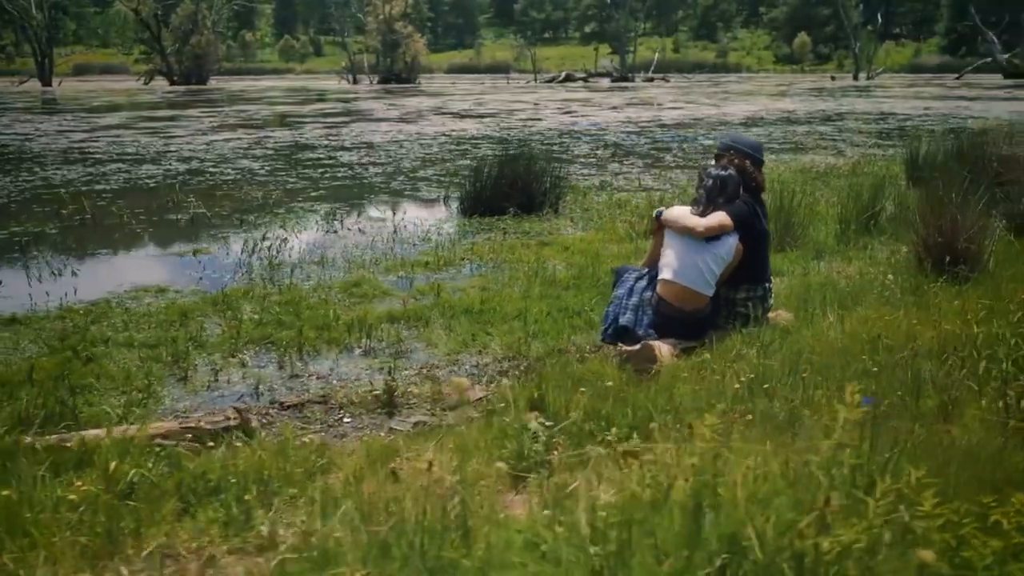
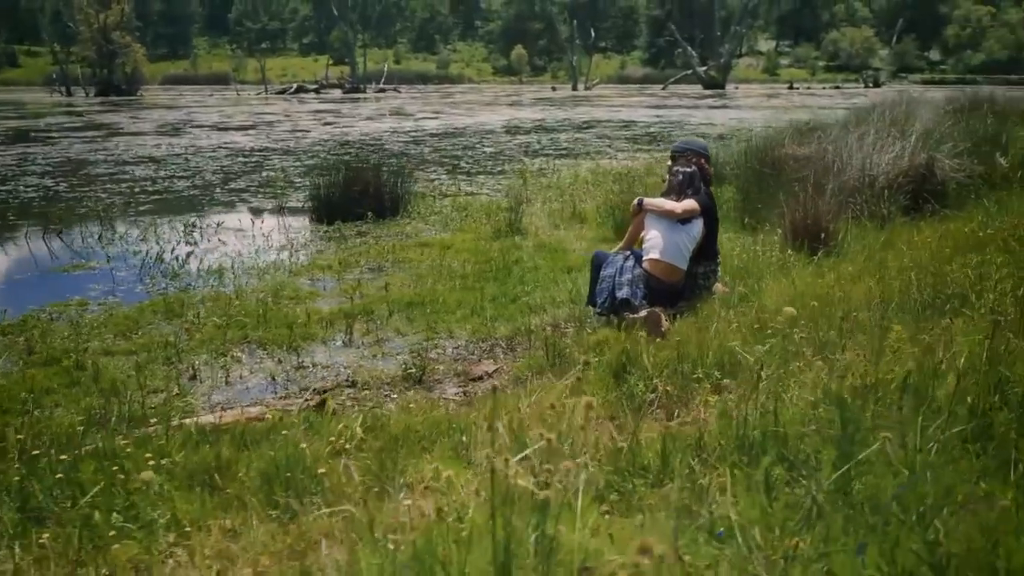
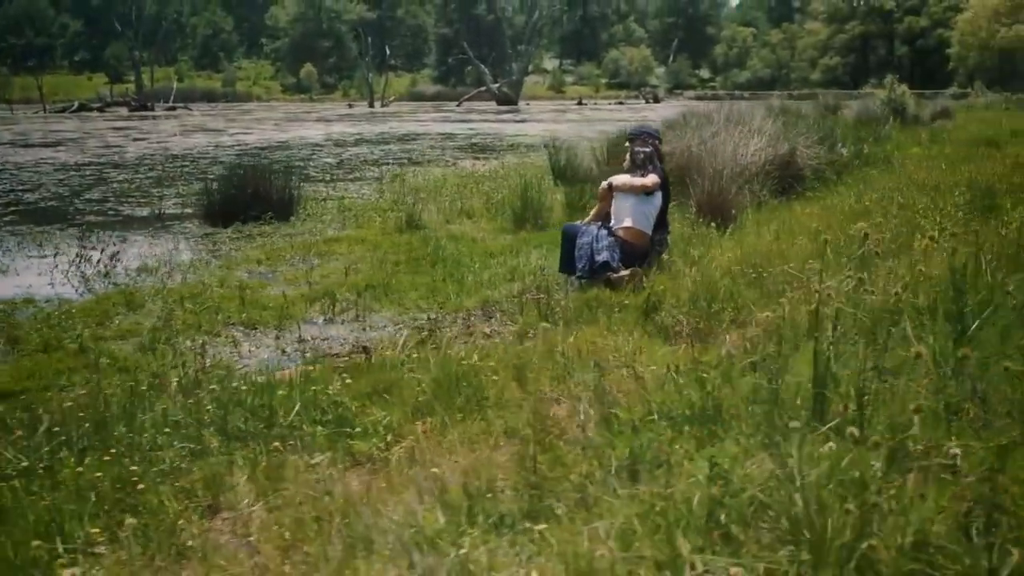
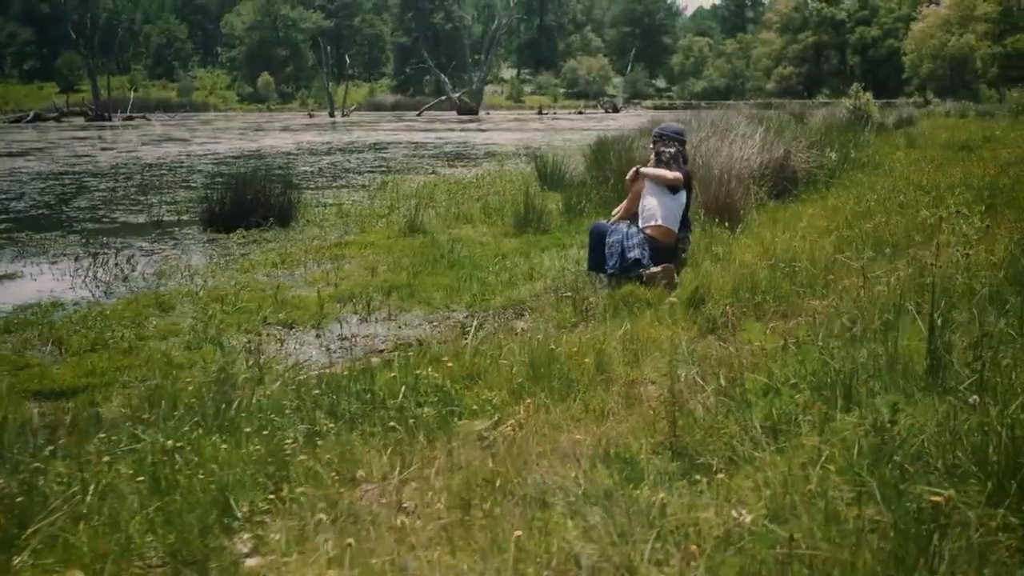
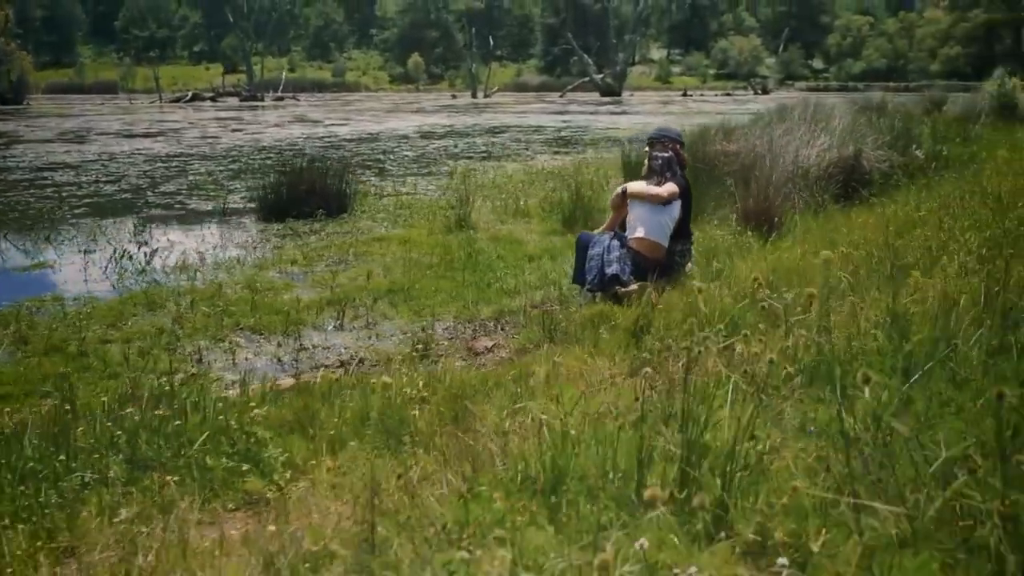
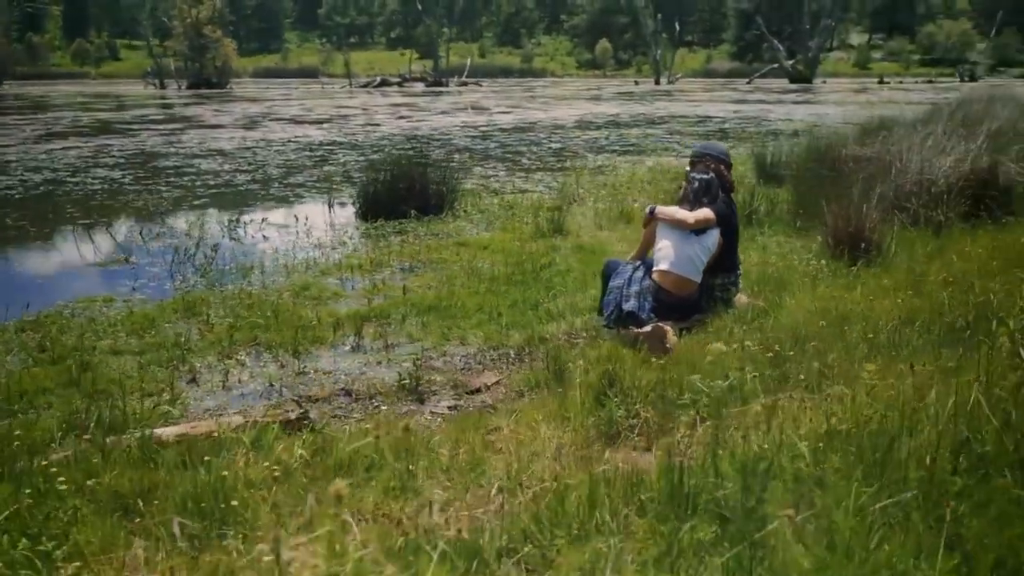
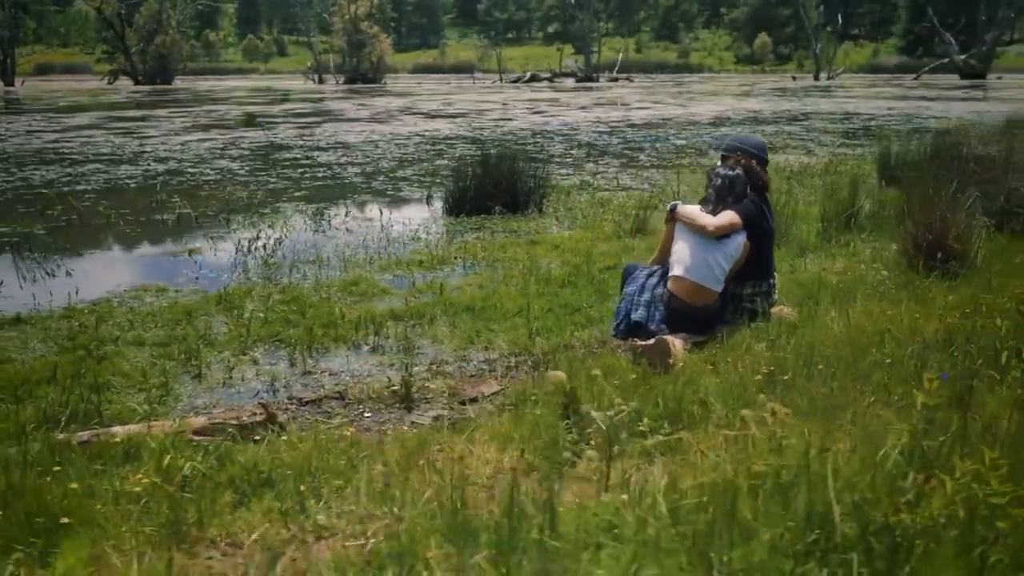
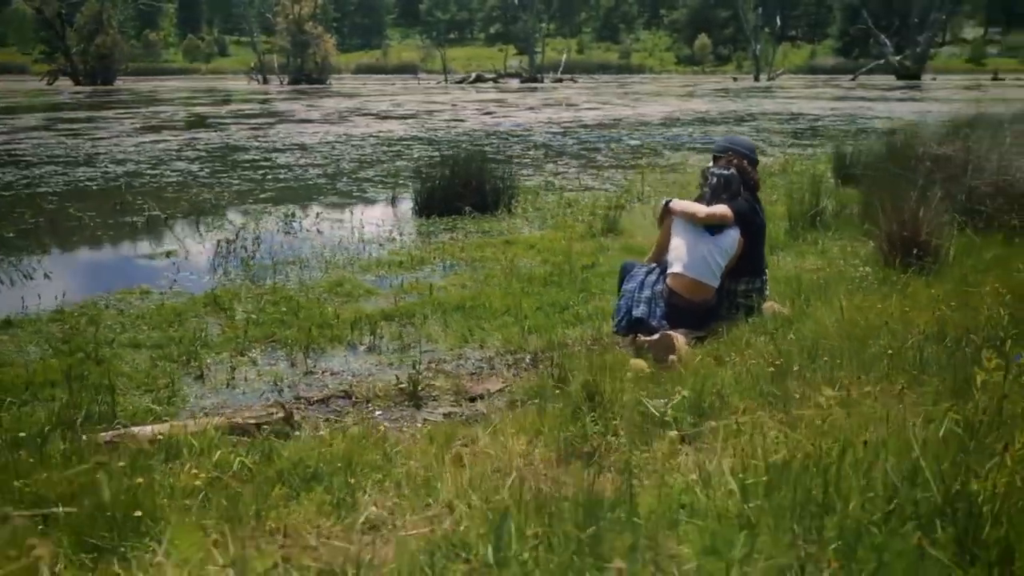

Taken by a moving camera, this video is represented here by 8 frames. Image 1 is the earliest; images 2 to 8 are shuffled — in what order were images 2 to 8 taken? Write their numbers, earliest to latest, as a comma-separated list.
7, 8, 6, 2, 5, 3, 4
